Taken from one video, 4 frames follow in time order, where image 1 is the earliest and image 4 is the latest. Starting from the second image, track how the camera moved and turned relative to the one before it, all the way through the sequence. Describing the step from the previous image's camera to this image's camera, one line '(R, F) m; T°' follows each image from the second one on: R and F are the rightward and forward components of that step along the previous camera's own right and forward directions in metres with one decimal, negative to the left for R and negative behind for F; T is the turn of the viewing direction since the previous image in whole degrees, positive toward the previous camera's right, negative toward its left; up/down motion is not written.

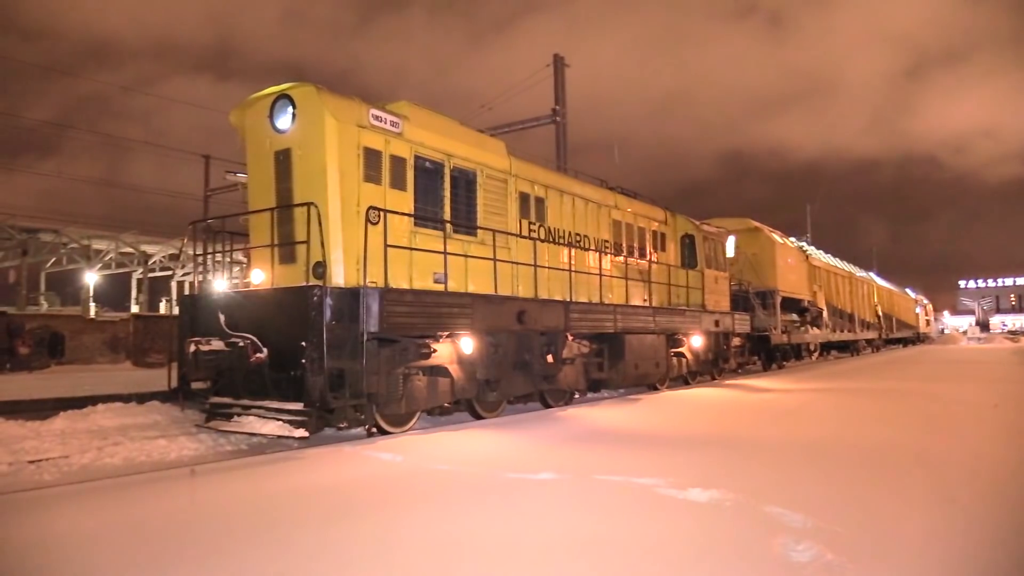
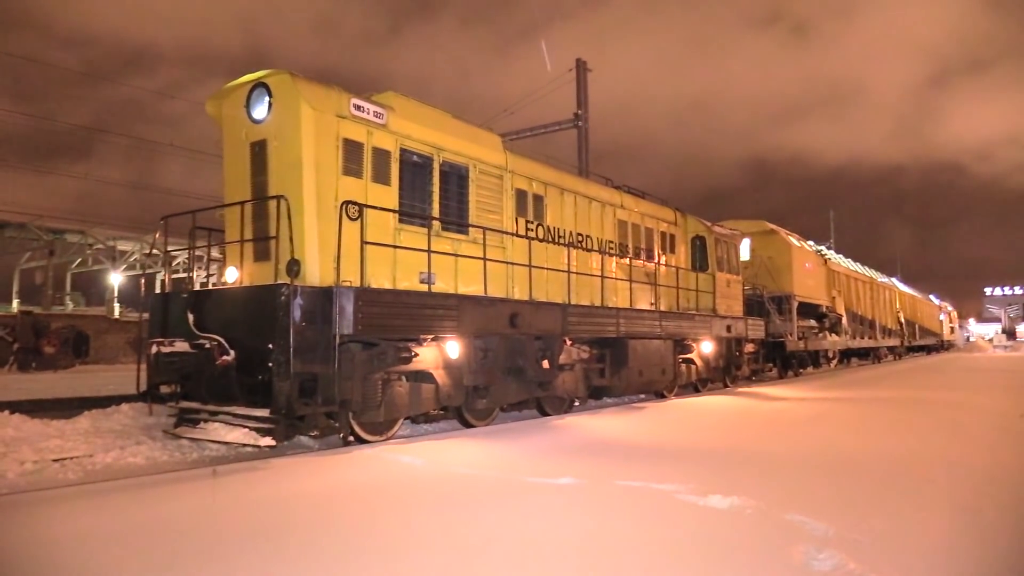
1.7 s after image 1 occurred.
(+0.3, +0.5) m; -2°
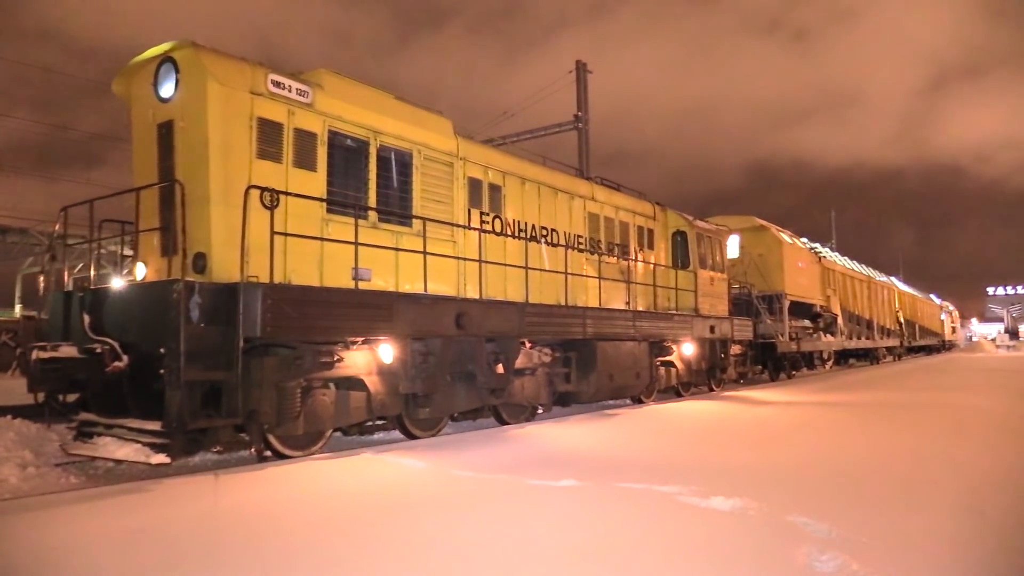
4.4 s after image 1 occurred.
(+0.7, +0.8) m; 0°
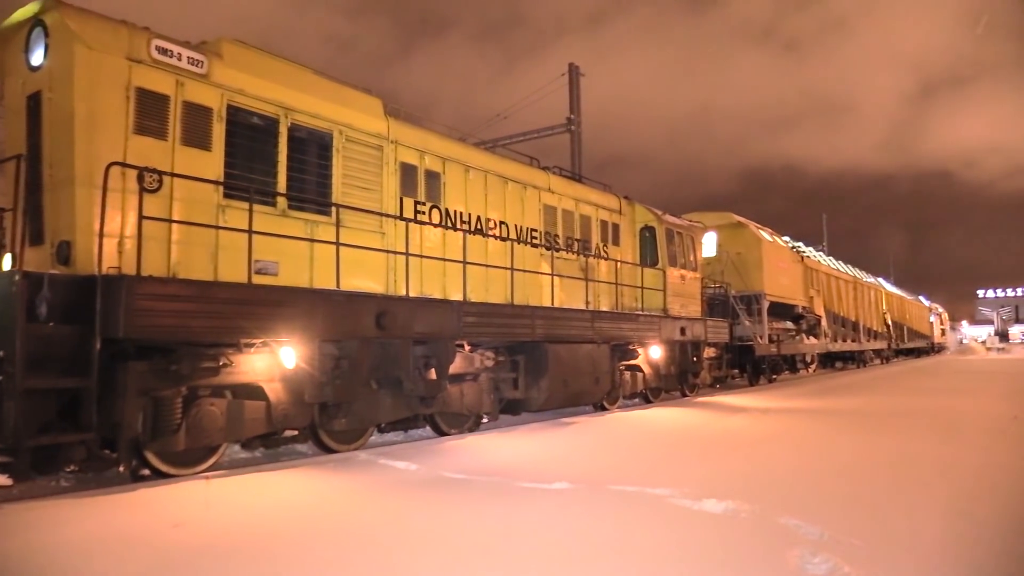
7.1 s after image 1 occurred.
(+0.7, +0.8) m; +1°
